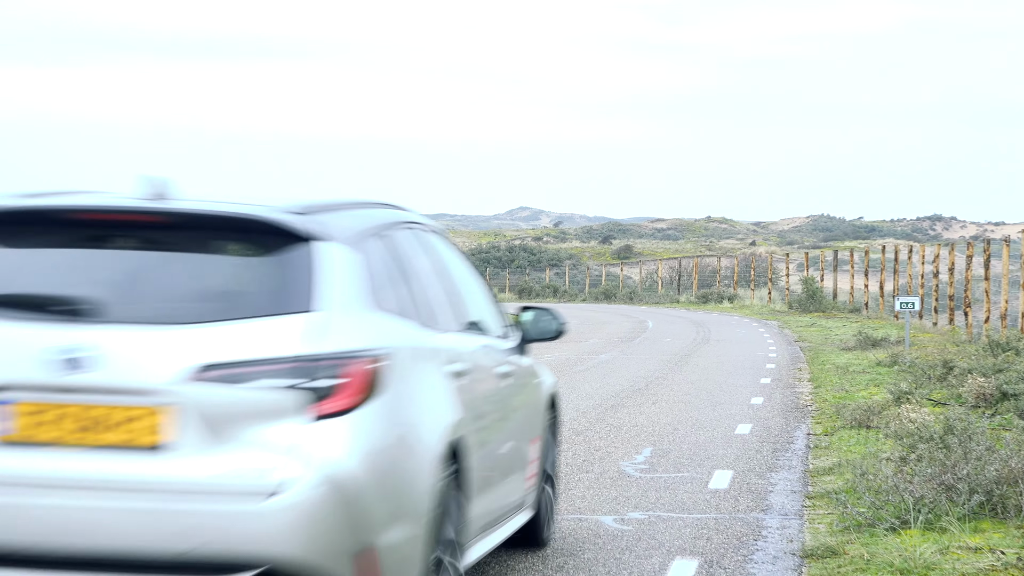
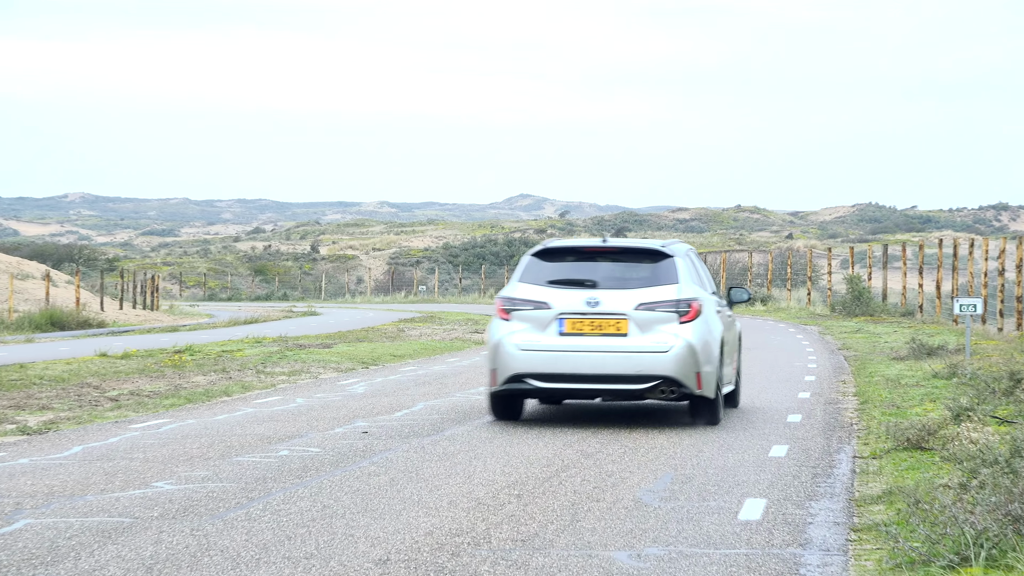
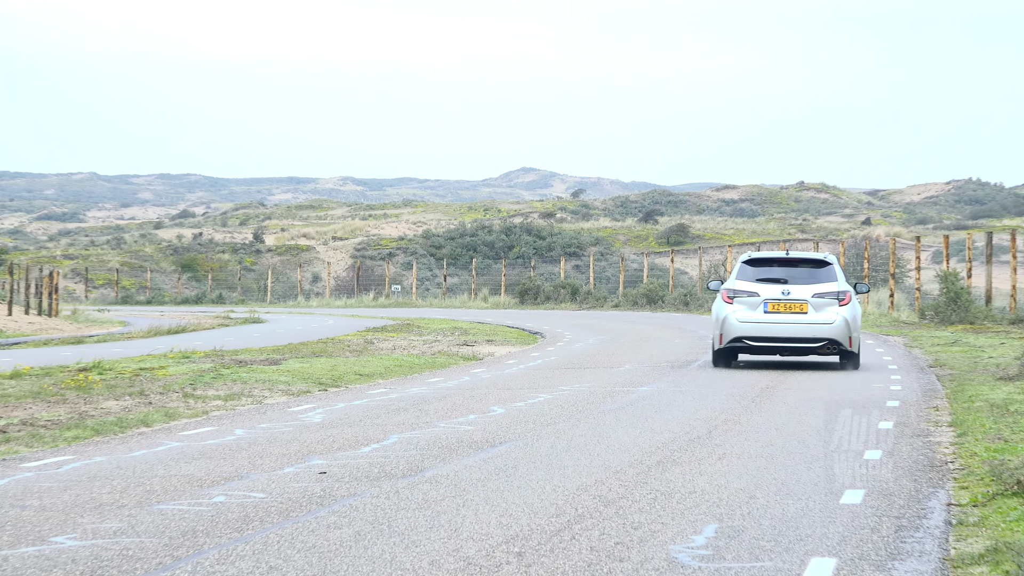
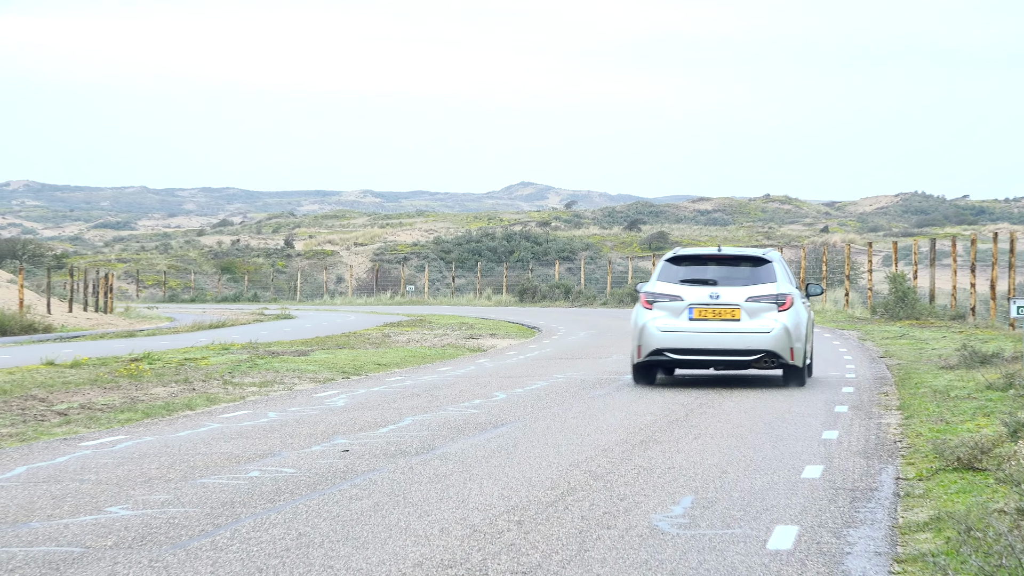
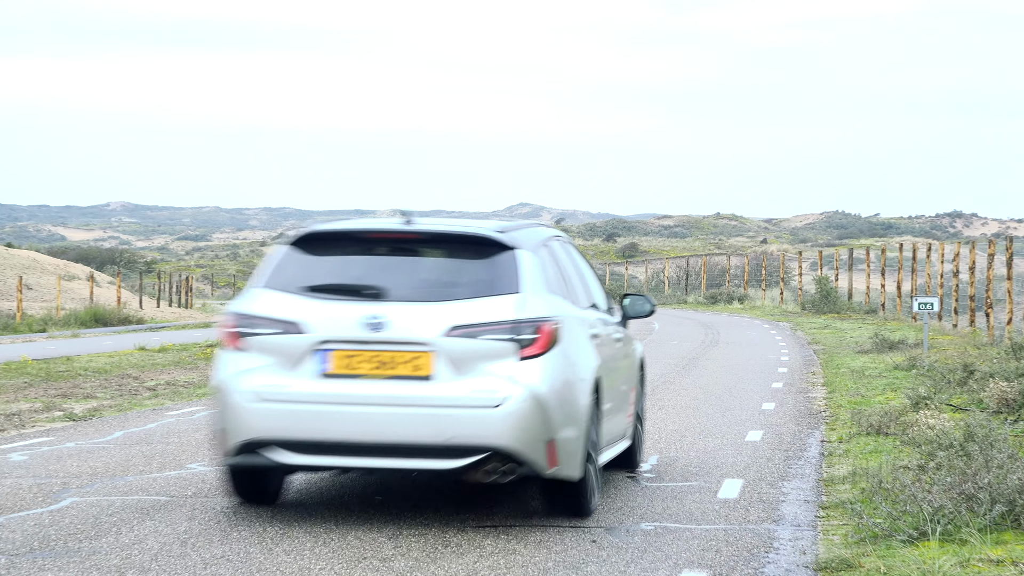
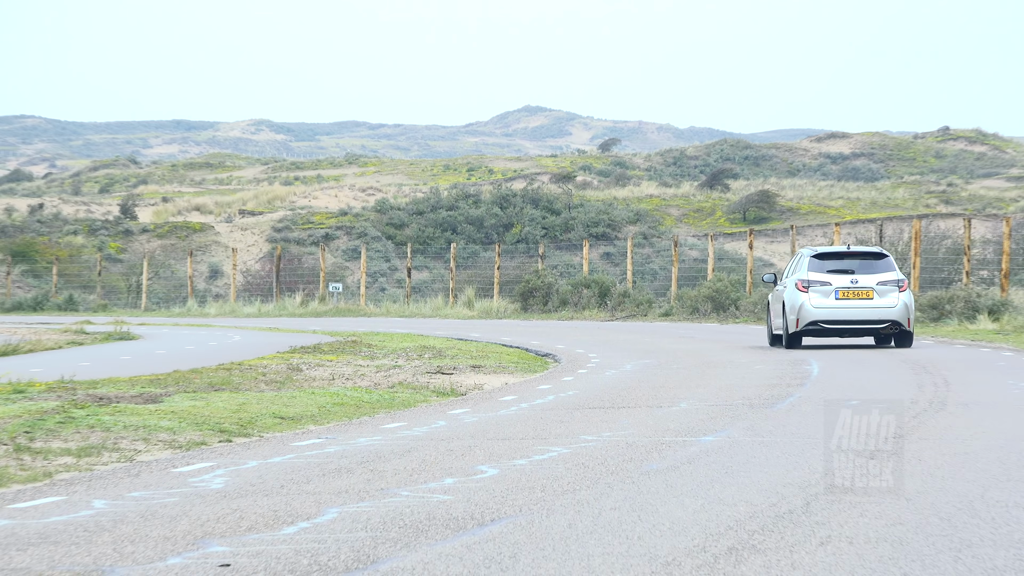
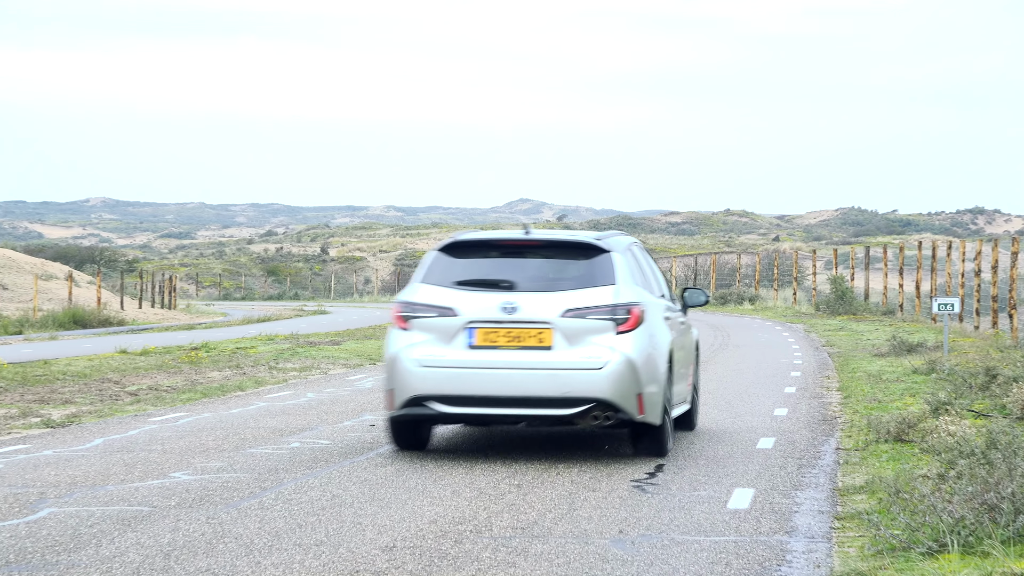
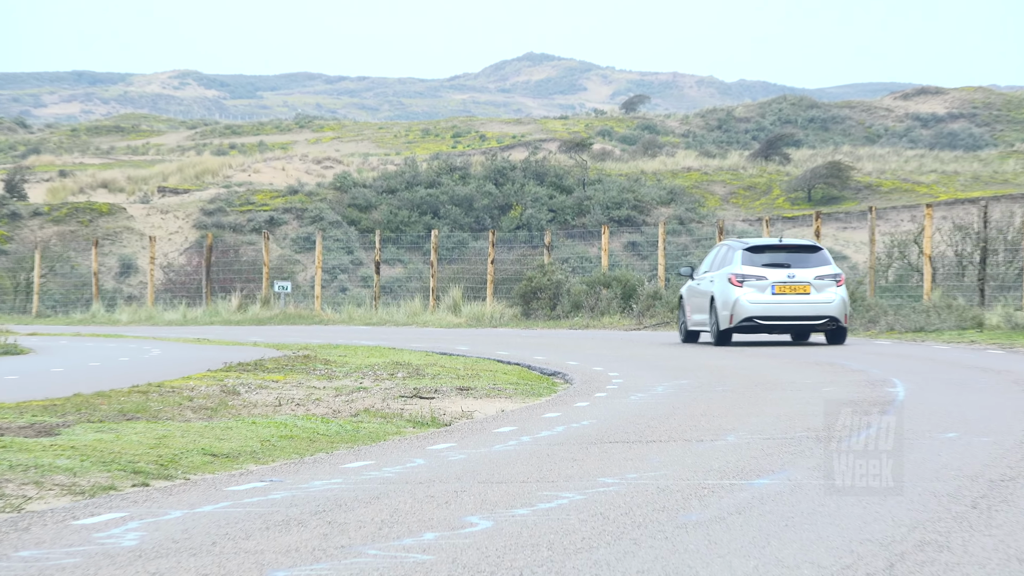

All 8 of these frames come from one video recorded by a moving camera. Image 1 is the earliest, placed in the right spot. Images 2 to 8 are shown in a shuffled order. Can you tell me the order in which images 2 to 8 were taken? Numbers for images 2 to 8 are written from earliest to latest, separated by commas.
5, 7, 2, 4, 3, 6, 8
